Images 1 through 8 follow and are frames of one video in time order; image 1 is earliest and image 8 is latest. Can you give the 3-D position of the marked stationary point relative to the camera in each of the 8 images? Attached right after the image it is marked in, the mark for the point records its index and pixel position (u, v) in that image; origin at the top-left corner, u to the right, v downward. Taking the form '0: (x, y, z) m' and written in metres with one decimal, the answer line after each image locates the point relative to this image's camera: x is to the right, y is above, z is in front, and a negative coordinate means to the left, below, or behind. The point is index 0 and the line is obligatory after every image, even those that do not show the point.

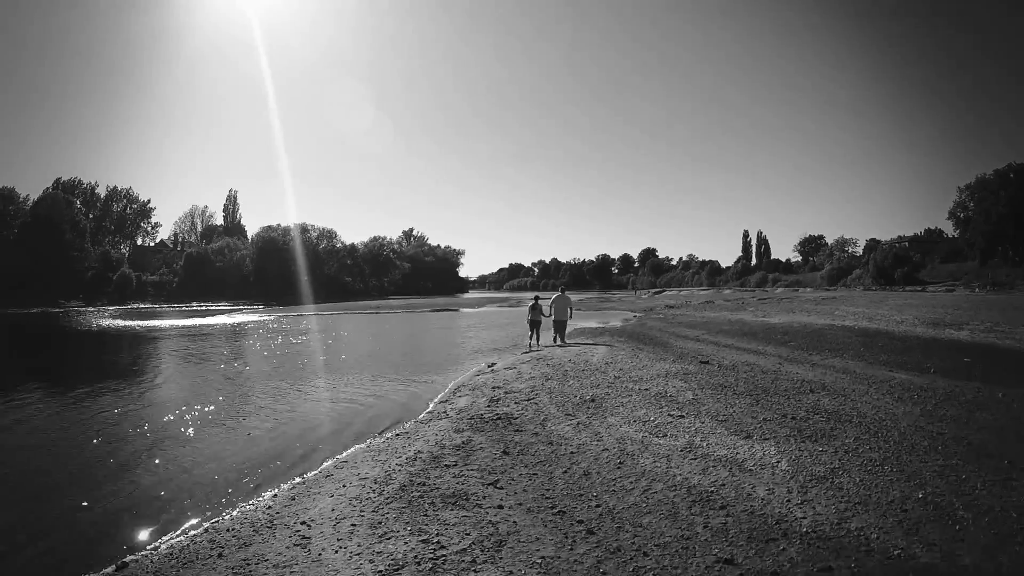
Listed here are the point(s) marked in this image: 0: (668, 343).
0: (+5.4, -1.9, +16.2) m
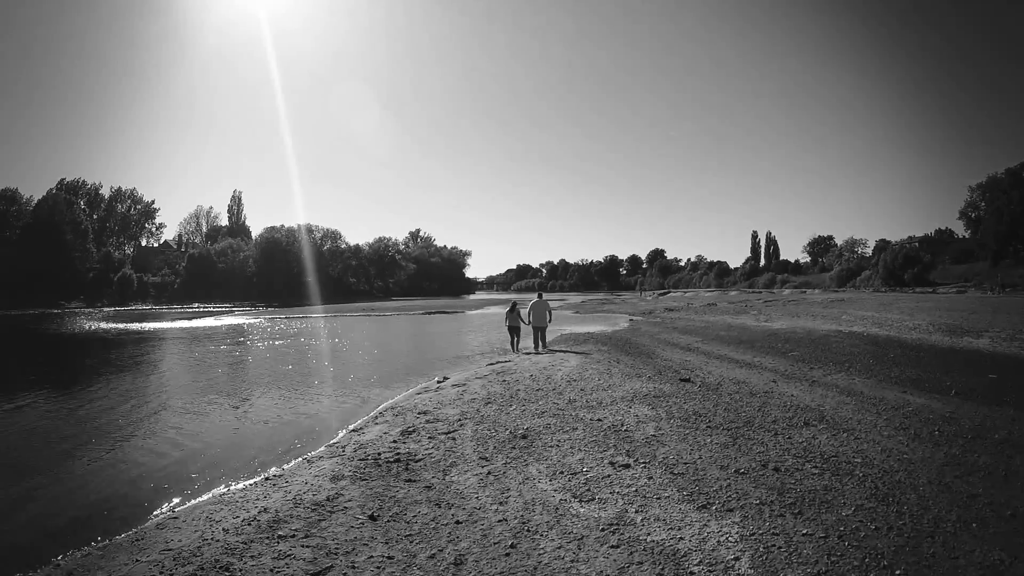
0: (+4.5, -2.0, +14.8) m
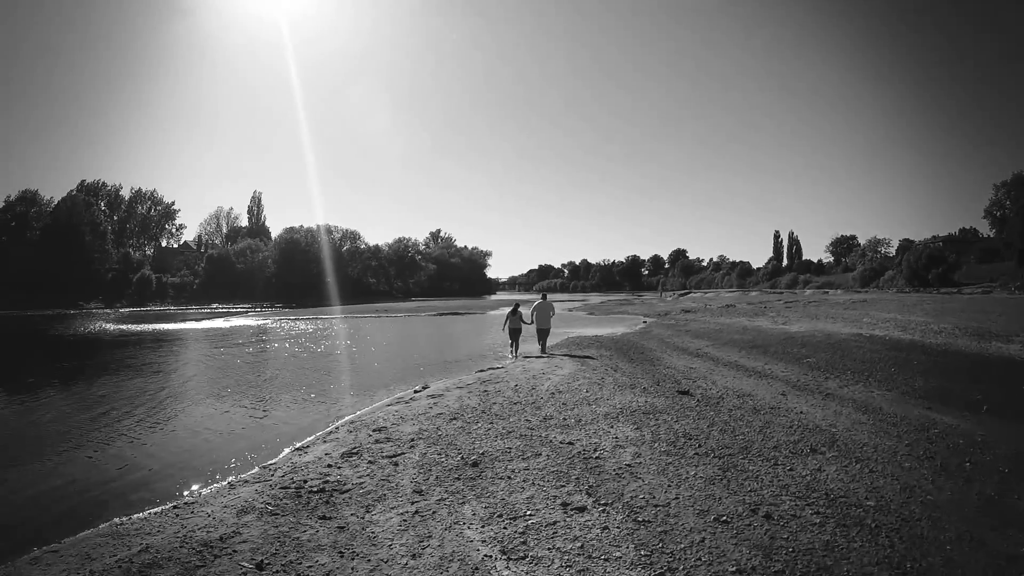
0: (+4.3, -2.1, +13.9) m
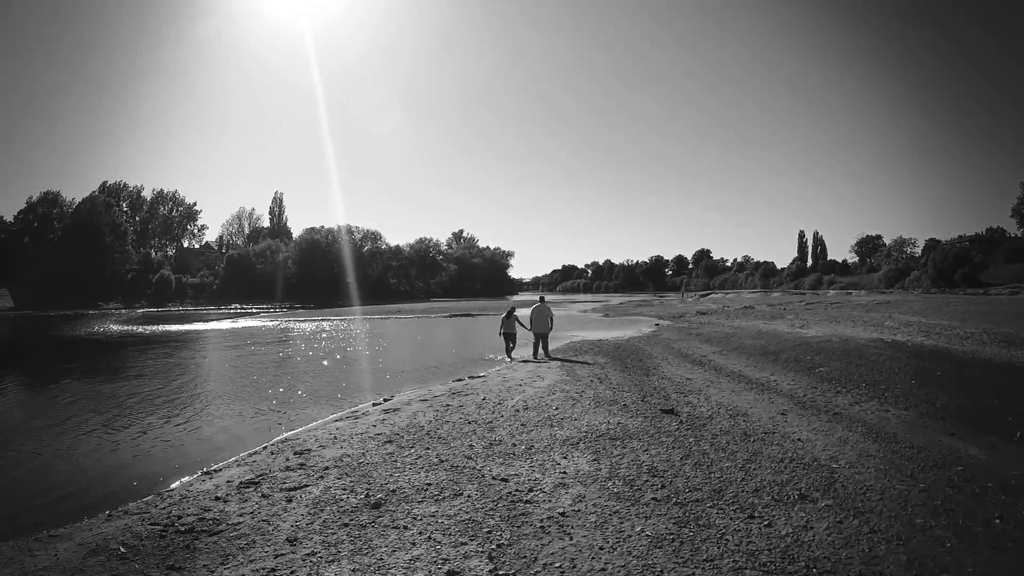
0: (+3.9, -2.2, +12.9) m
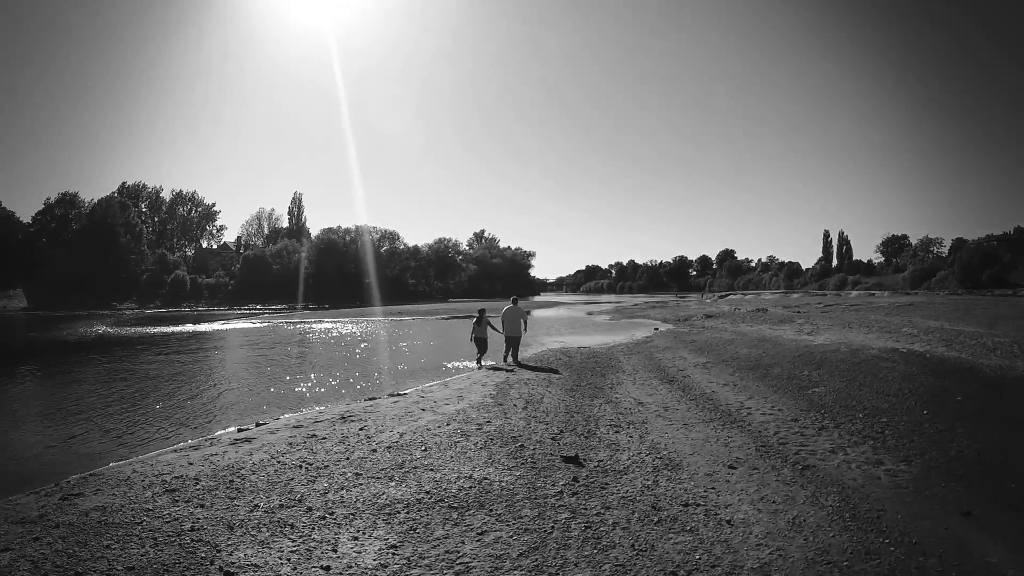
0: (+2.3, -2.2, +10.9) m
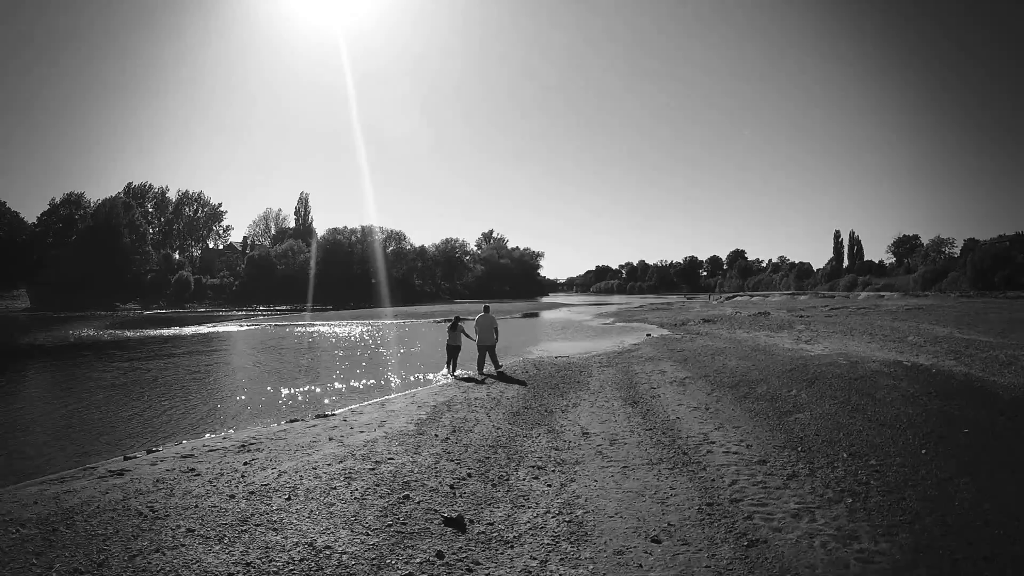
0: (+1.1, -2.4, +9.7) m
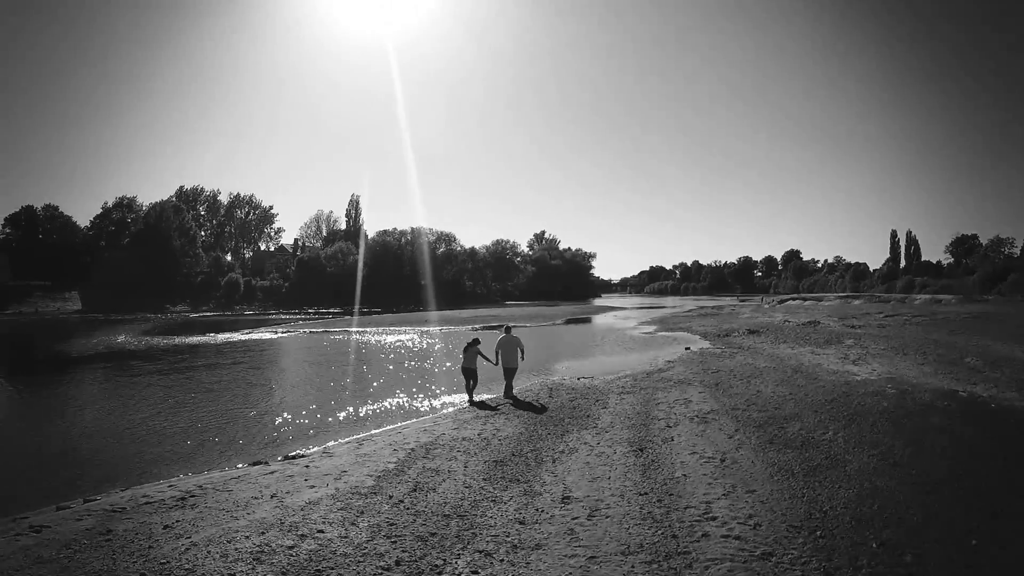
0: (+0.9, -3.0, +8.7) m
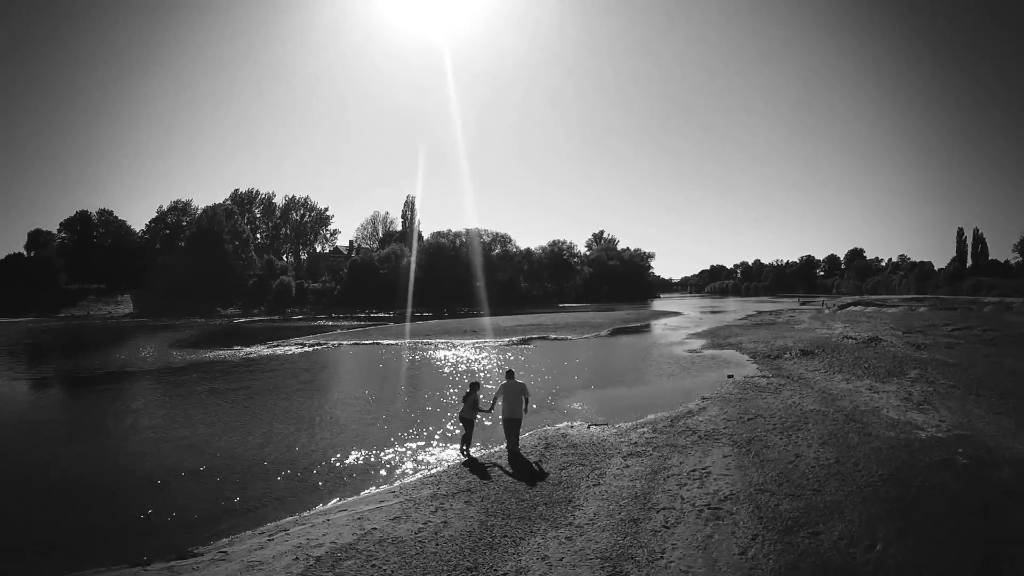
0: (-0.1, -4.1, +6.9) m
